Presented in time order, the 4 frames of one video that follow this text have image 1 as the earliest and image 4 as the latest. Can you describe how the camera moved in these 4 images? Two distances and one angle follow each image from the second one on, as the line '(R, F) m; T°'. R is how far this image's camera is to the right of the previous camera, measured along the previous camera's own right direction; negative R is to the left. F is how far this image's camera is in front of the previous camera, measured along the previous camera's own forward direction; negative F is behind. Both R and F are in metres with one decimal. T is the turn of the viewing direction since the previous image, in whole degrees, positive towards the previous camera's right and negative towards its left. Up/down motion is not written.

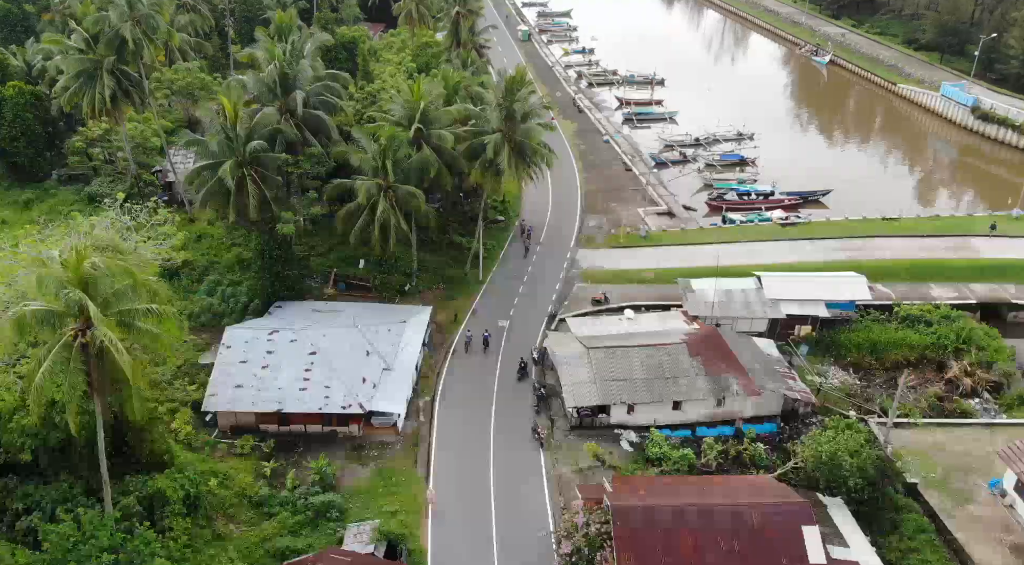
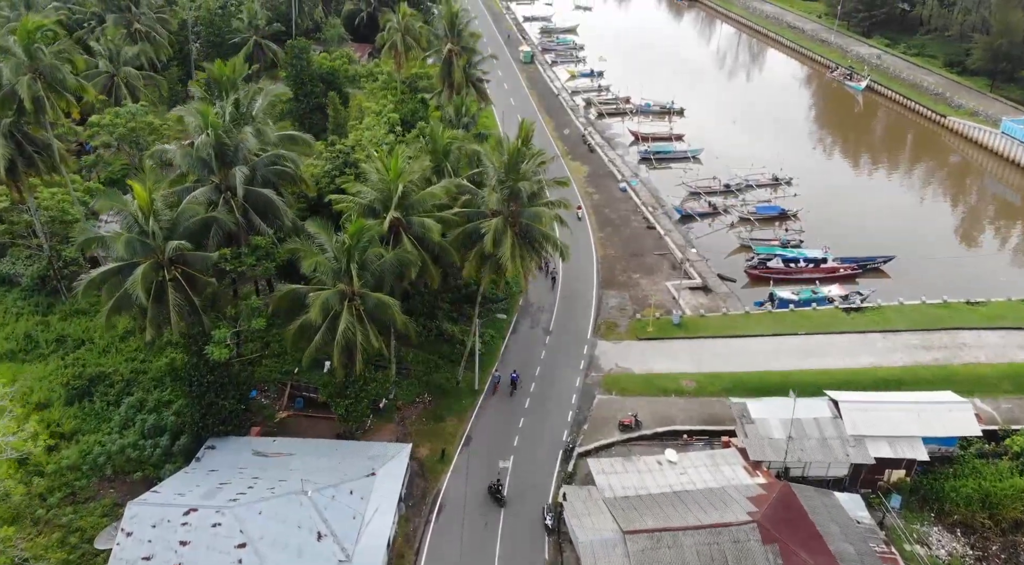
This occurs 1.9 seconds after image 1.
(-0.2, +12.4) m; 0°
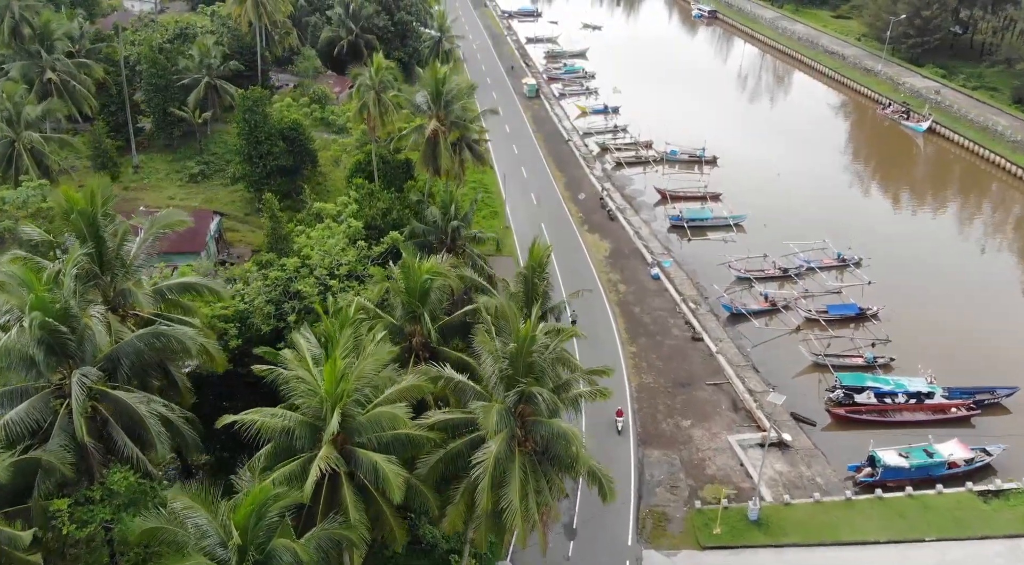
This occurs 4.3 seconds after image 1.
(-0.3, +15.9) m; 0°
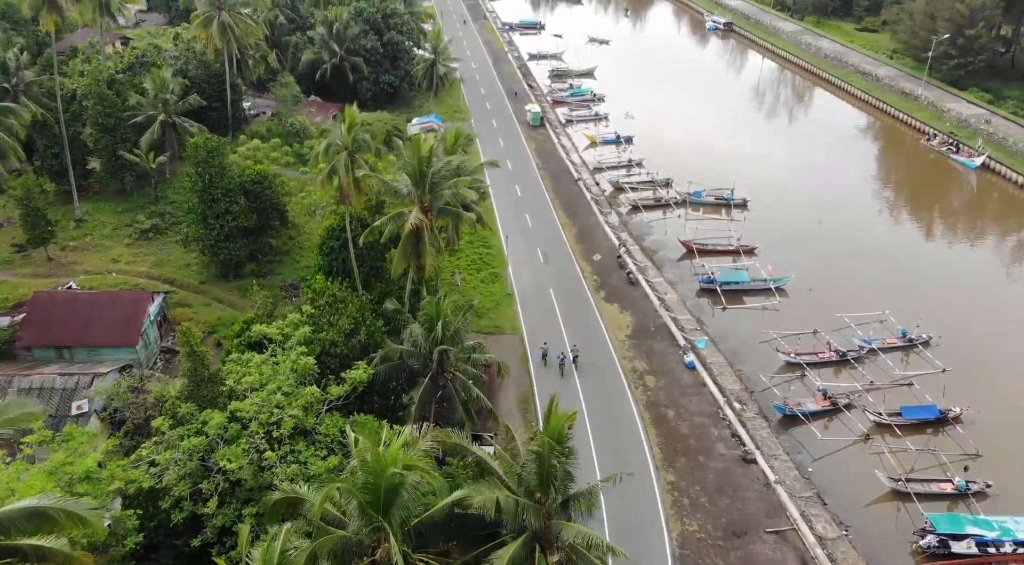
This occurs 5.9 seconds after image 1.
(-0.2, +10.7) m; 0°
